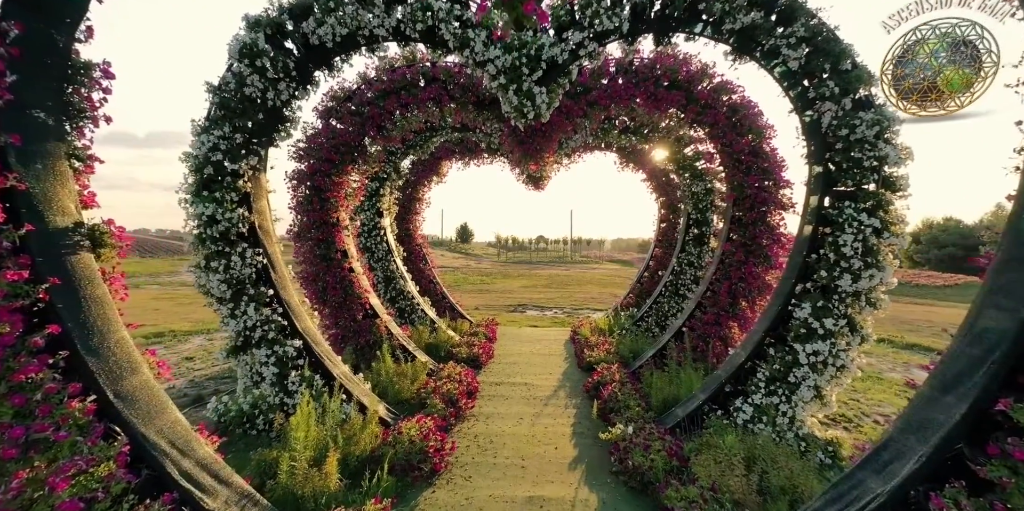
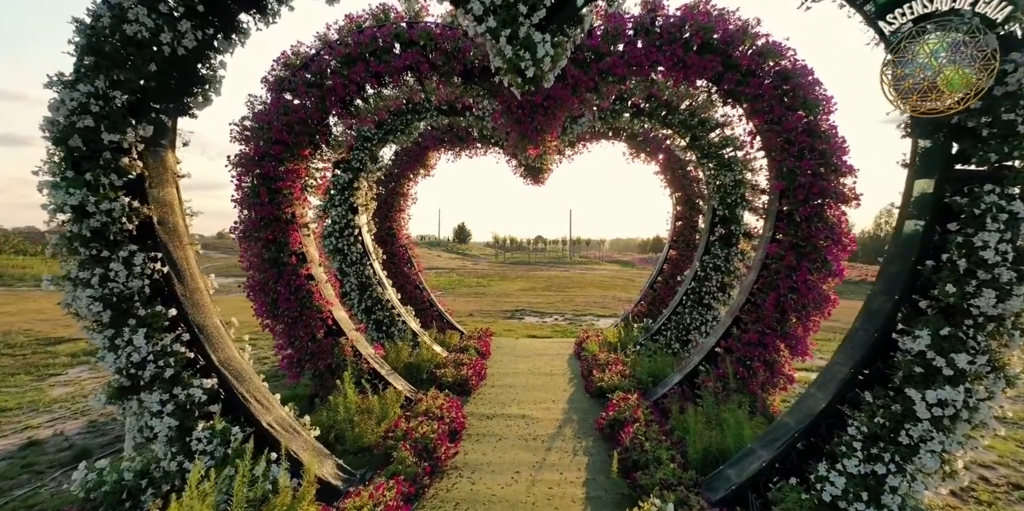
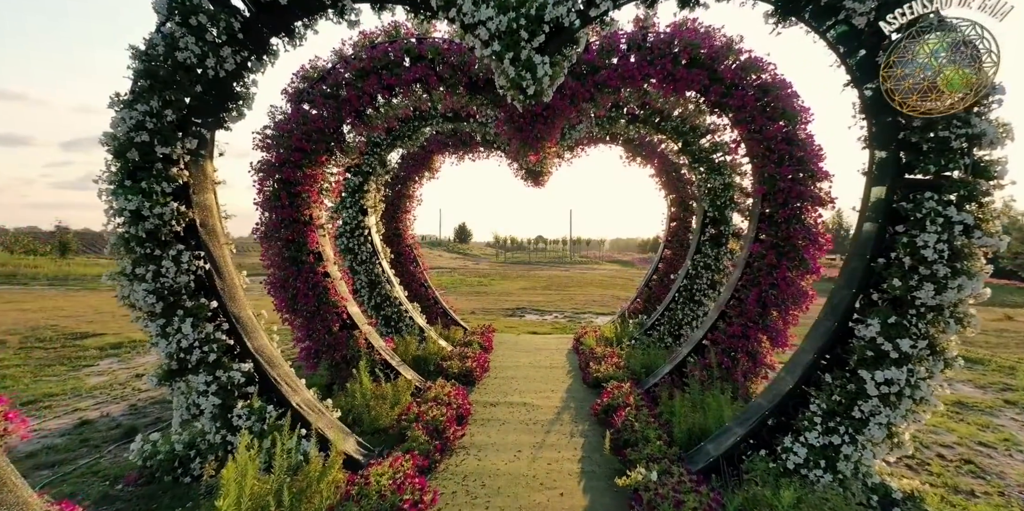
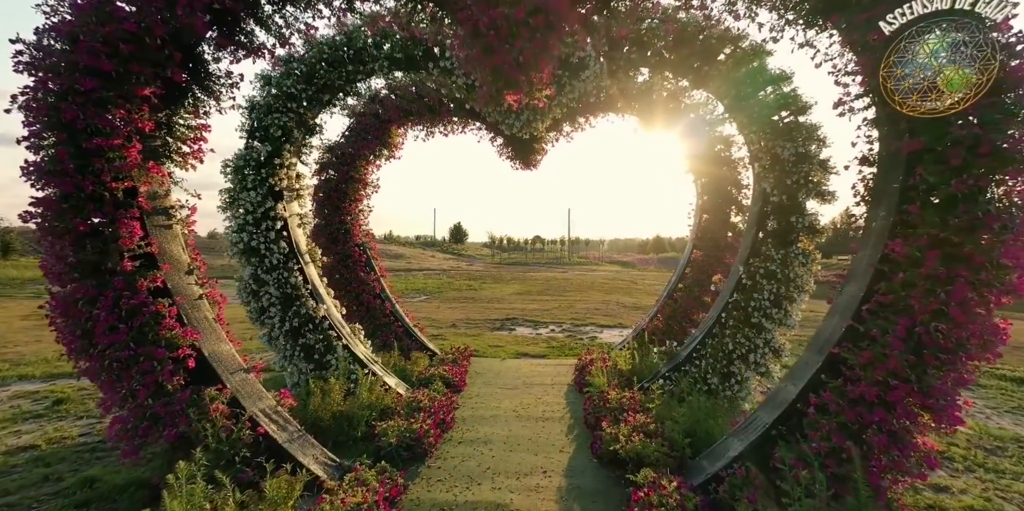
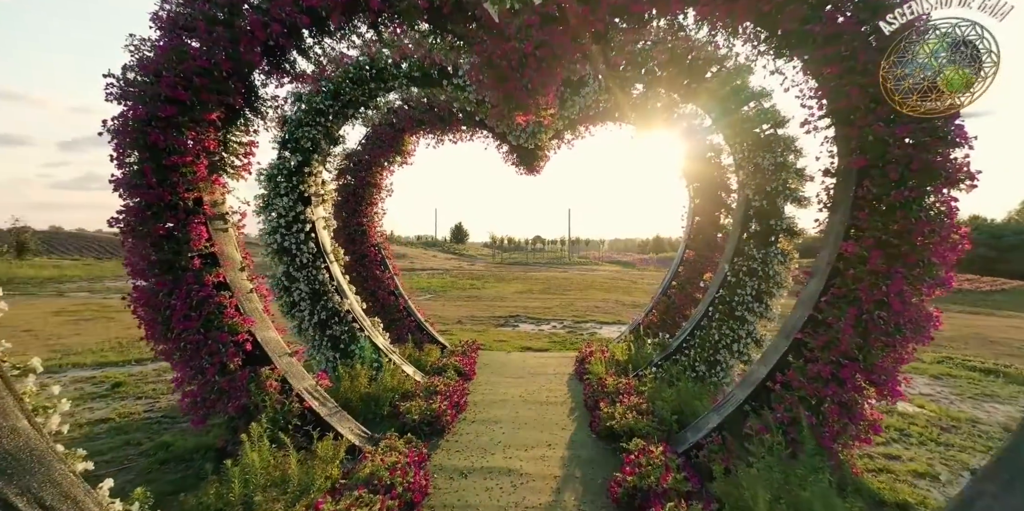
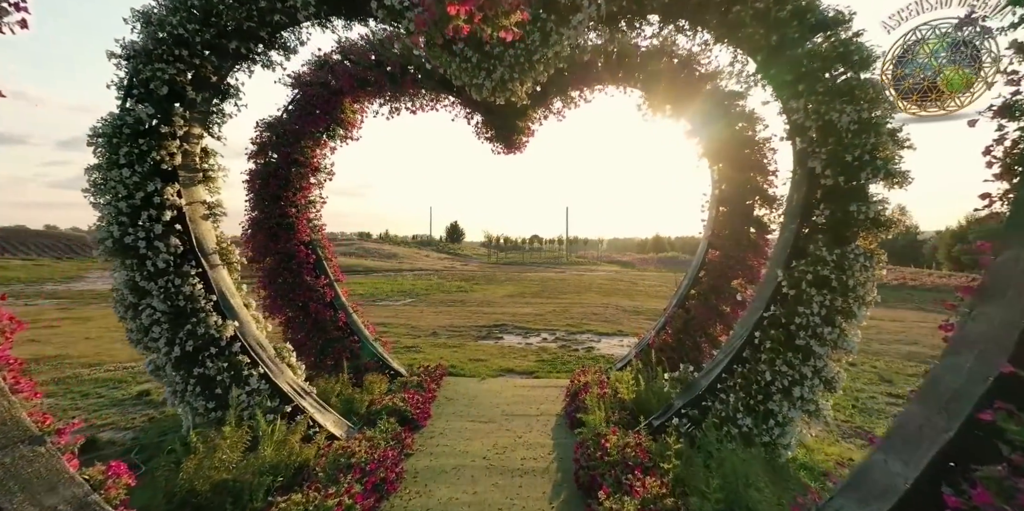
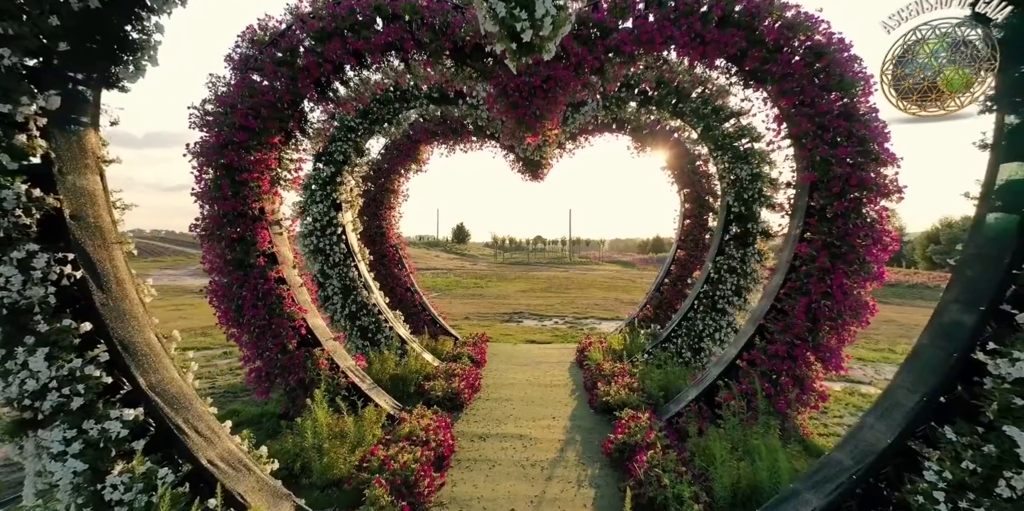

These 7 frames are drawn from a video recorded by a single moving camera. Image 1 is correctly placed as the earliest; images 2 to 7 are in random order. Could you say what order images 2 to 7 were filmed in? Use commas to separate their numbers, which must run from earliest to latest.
3, 2, 7, 5, 4, 6
